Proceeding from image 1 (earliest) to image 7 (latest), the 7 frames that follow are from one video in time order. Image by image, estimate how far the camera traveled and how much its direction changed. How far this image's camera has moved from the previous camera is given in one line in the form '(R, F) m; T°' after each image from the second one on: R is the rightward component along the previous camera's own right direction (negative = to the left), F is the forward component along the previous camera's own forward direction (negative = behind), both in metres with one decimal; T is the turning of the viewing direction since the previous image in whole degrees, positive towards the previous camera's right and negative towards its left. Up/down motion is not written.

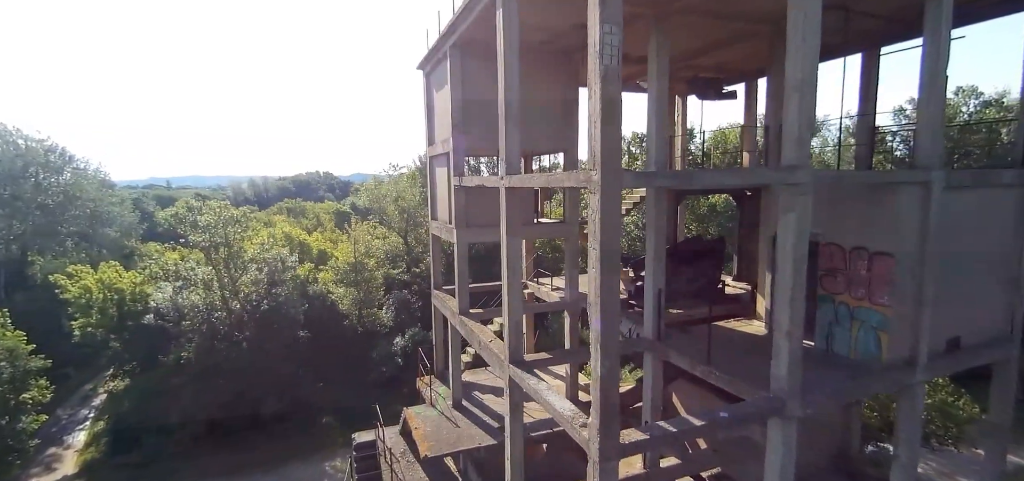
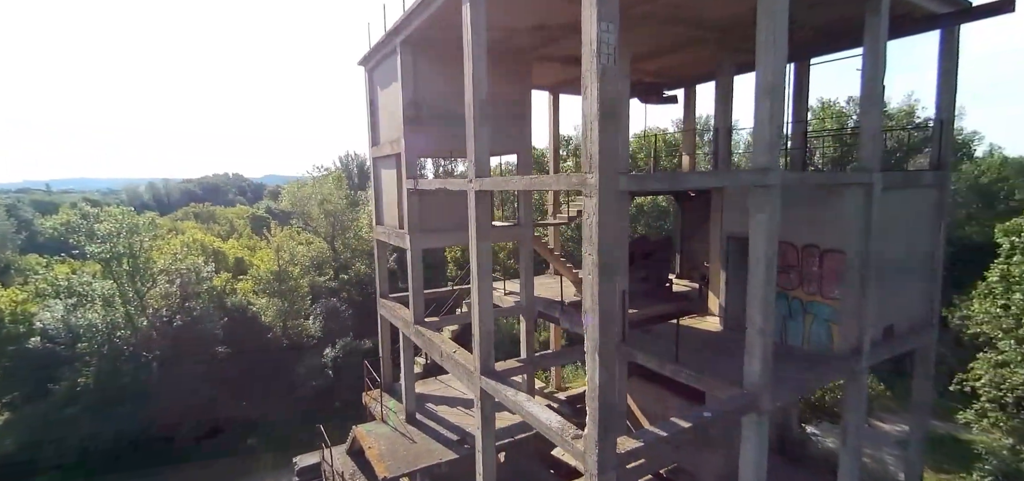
(-0.8, +0.4) m; +9°
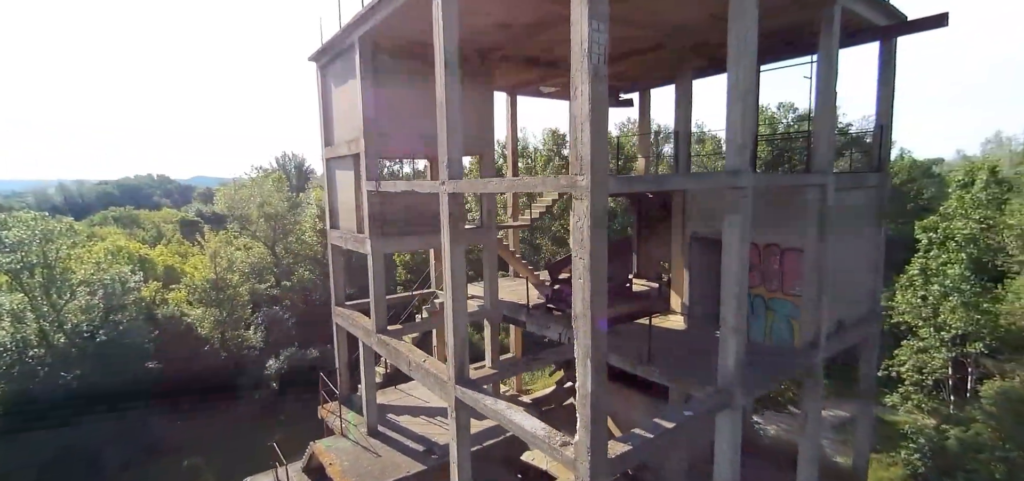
(-0.5, +0.3) m; +6°
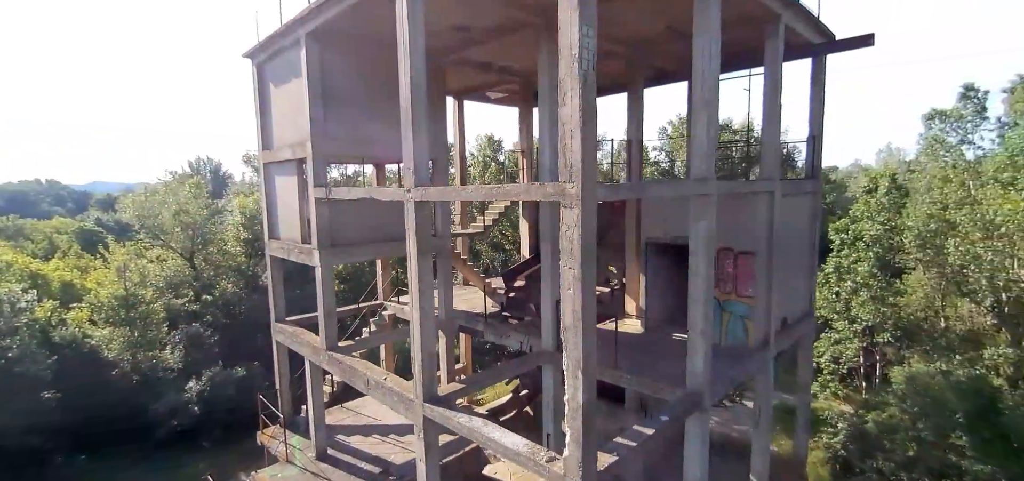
(-0.6, +0.3) m; +8°
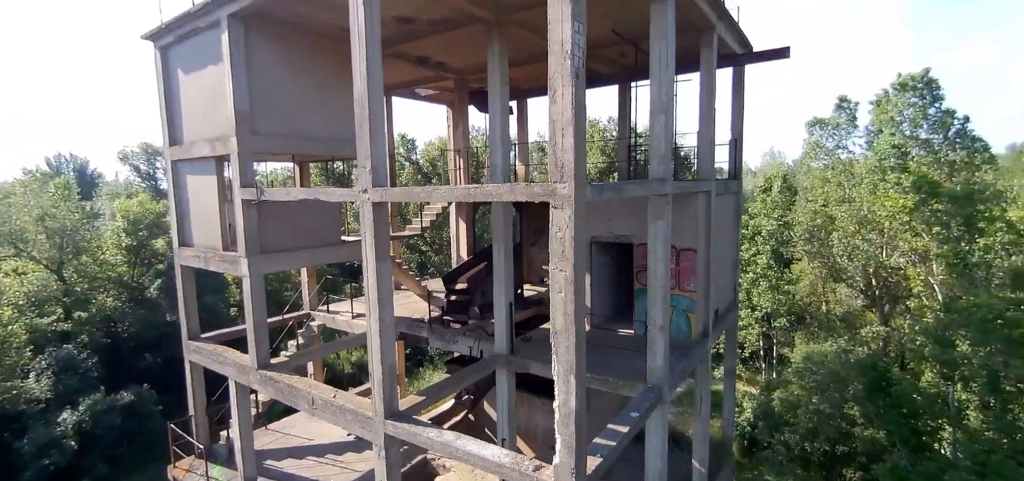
(-0.9, +0.4) m; +10°
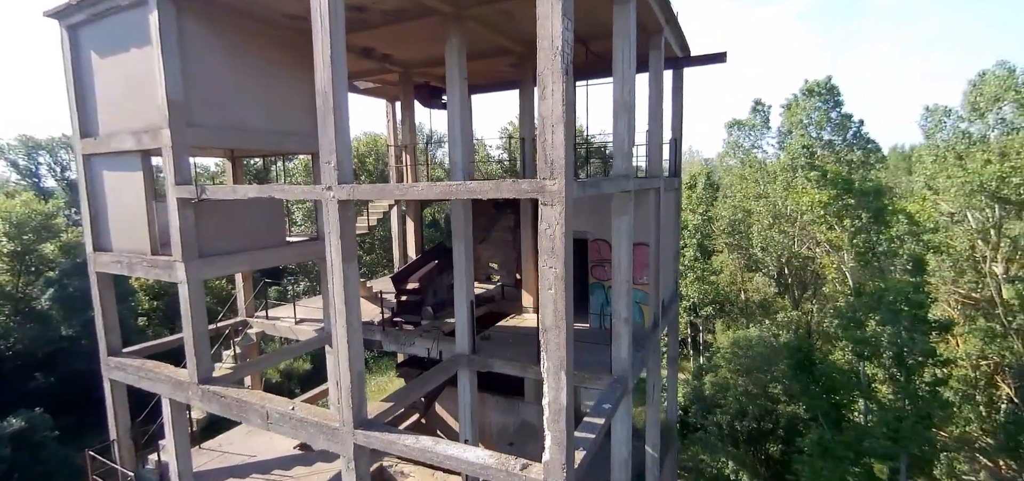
(-0.7, +0.1) m; +8°
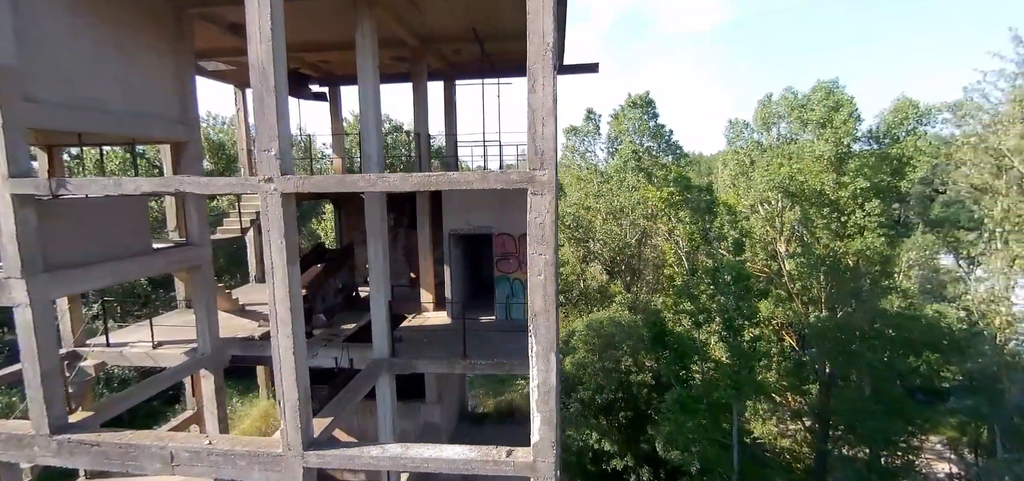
(-1.9, +0.2) m; +20°
